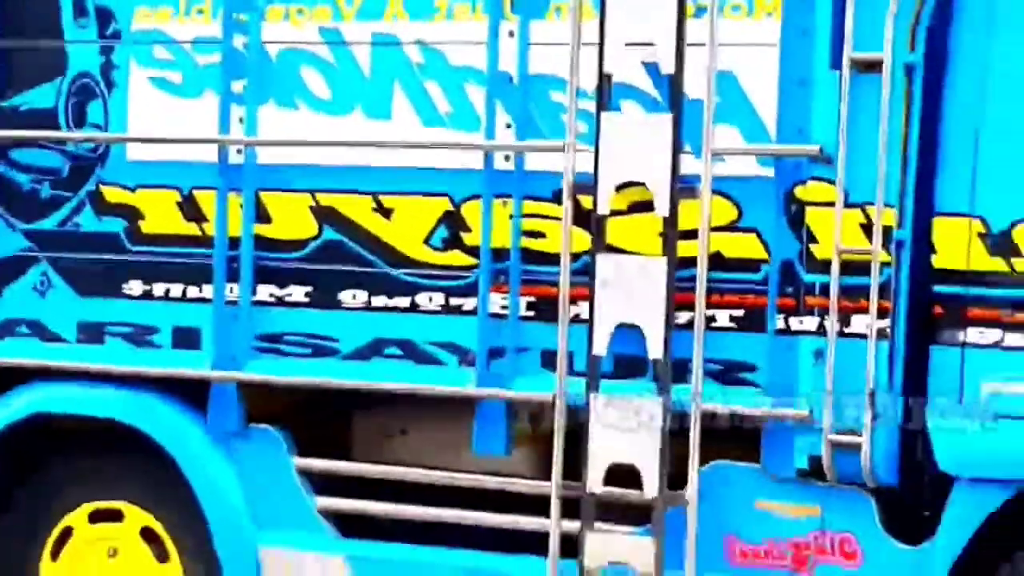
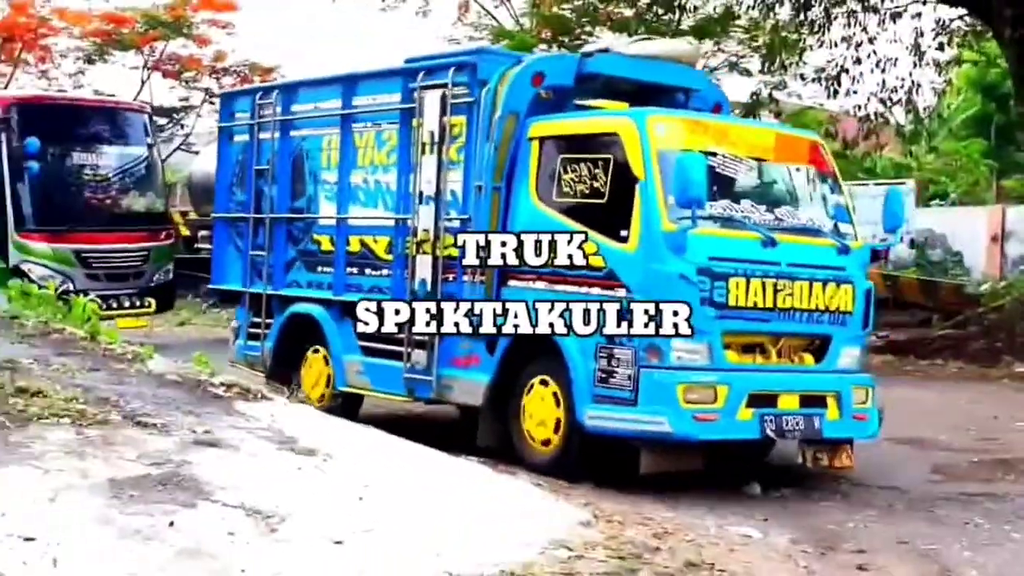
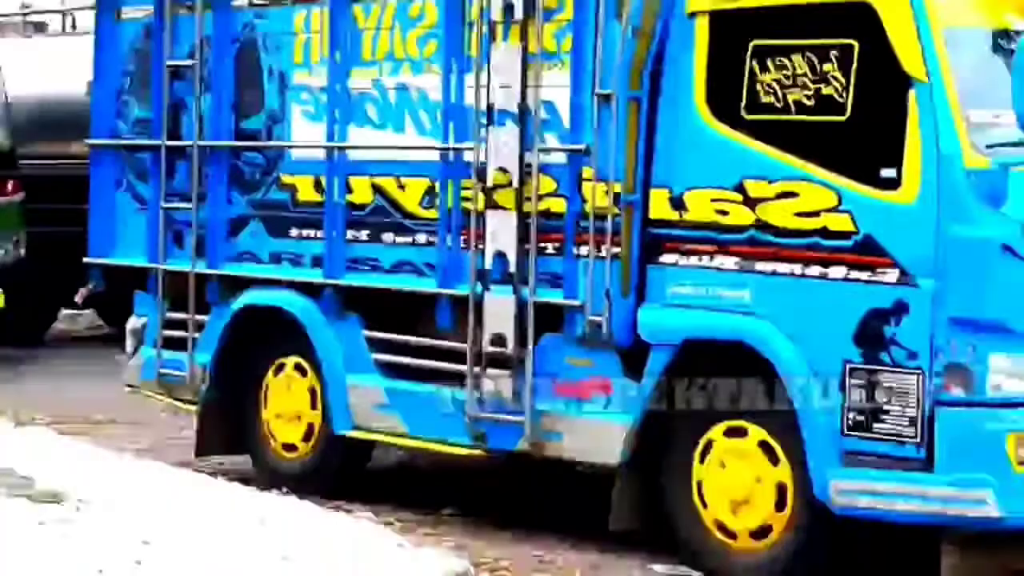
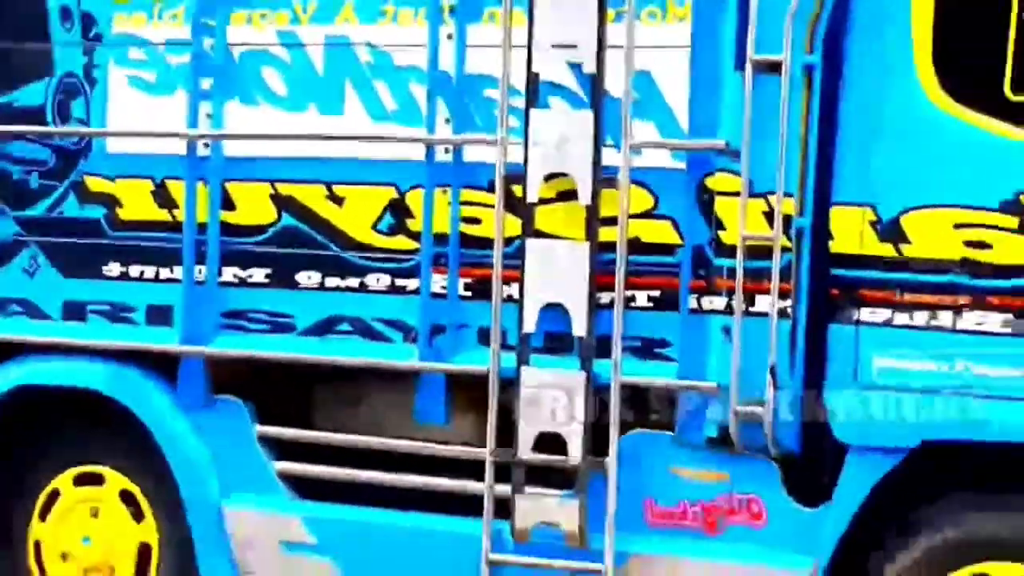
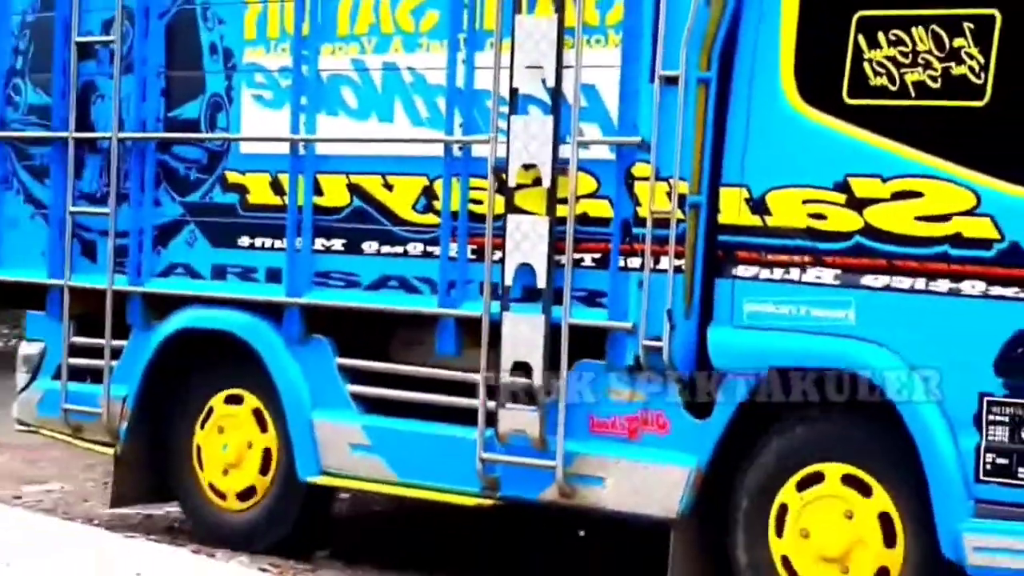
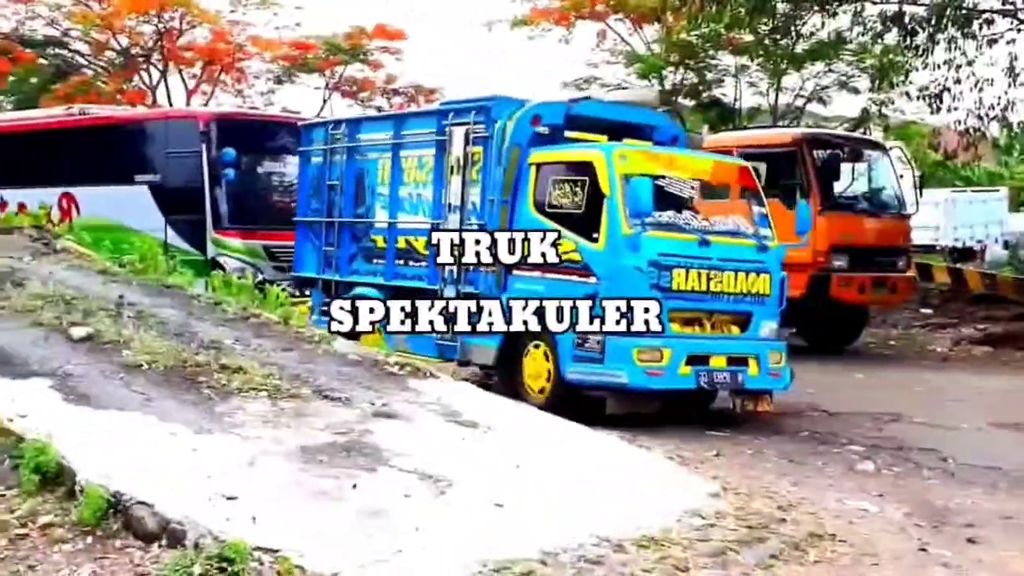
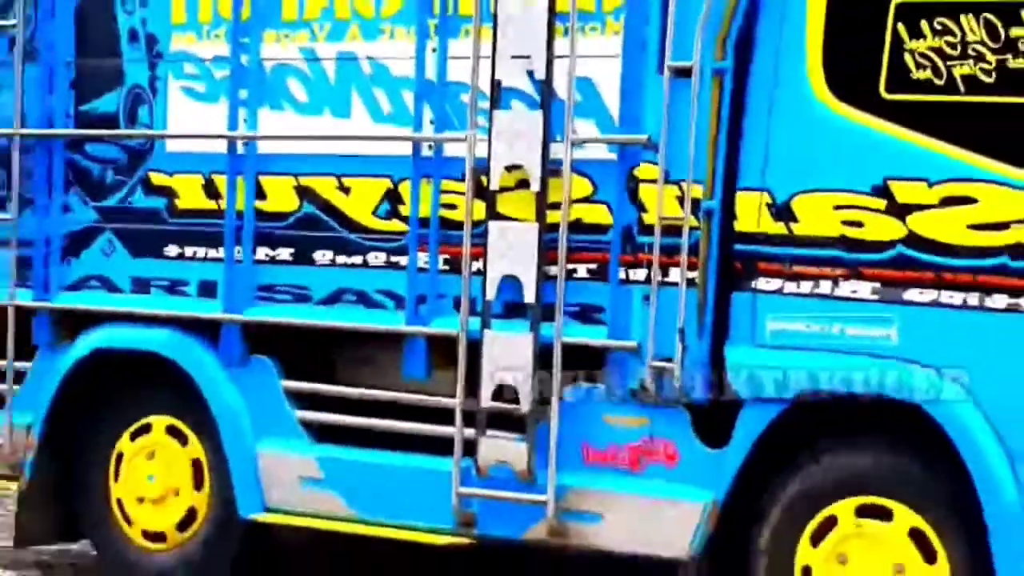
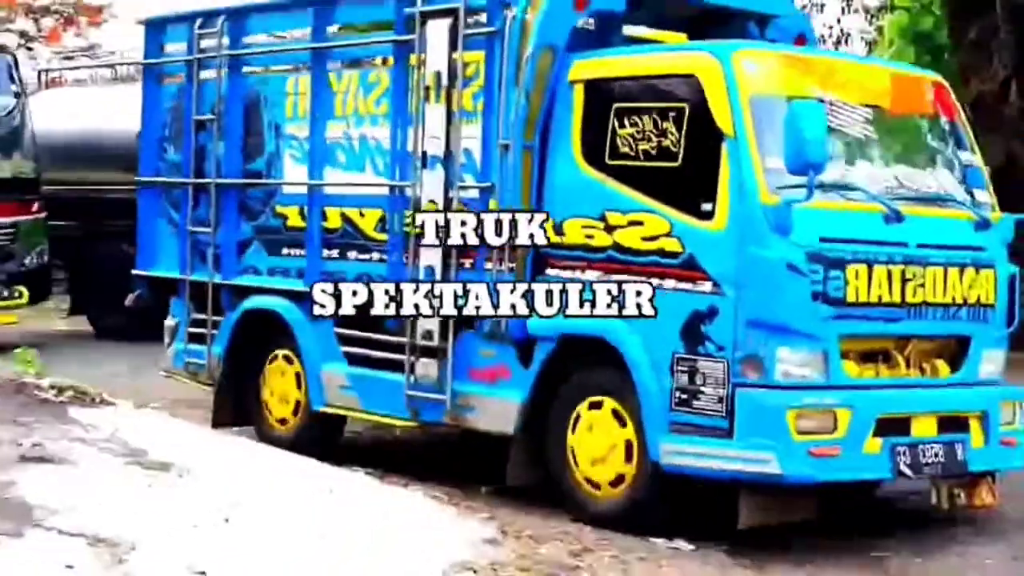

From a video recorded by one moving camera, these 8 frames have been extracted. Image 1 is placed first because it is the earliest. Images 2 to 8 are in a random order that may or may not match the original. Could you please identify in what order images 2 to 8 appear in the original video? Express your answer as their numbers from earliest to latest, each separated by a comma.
4, 7, 5, 3, 8, 2, 6
